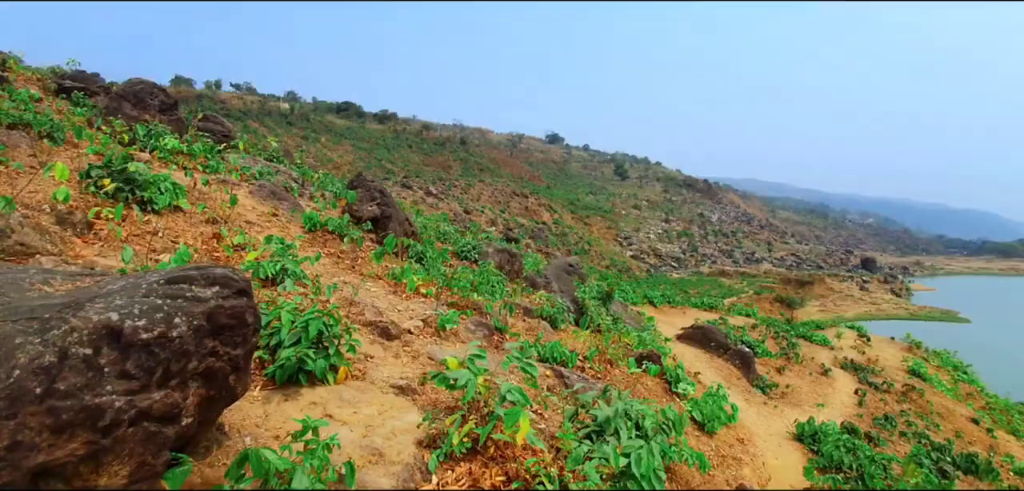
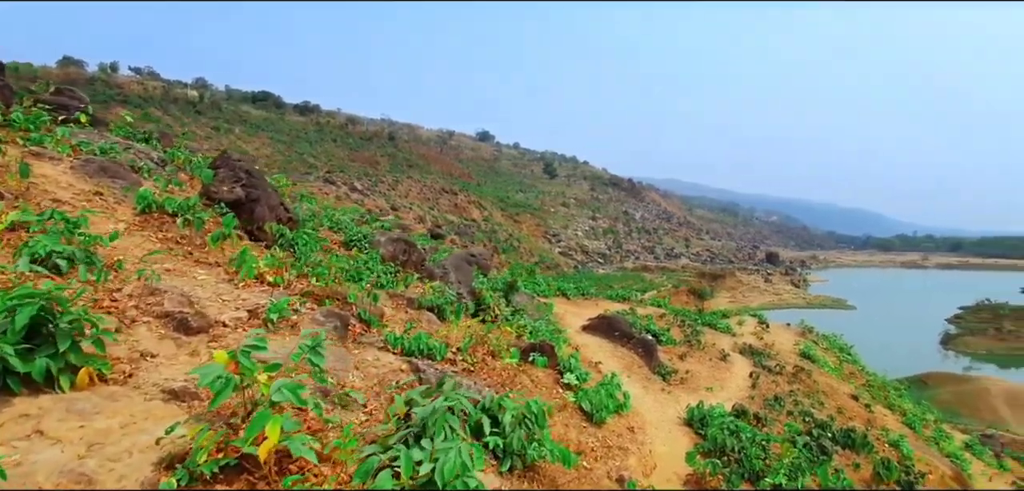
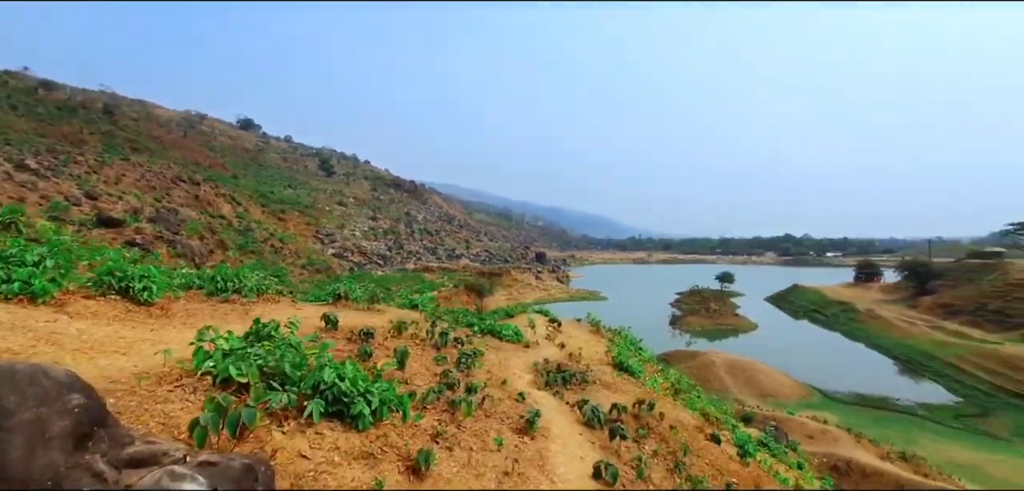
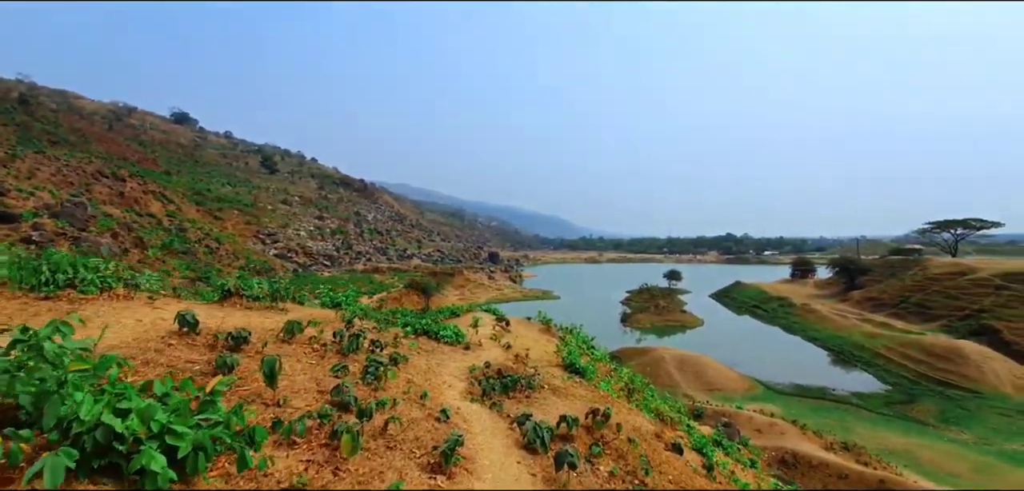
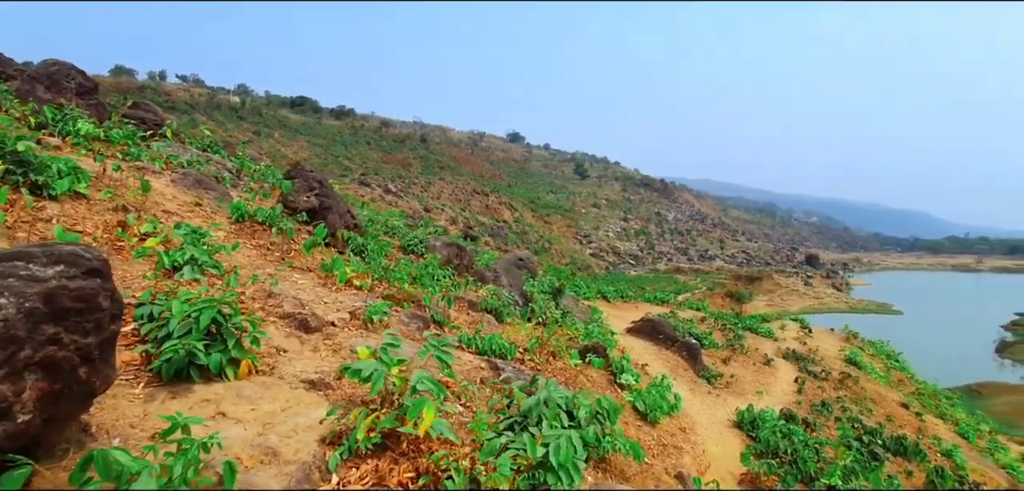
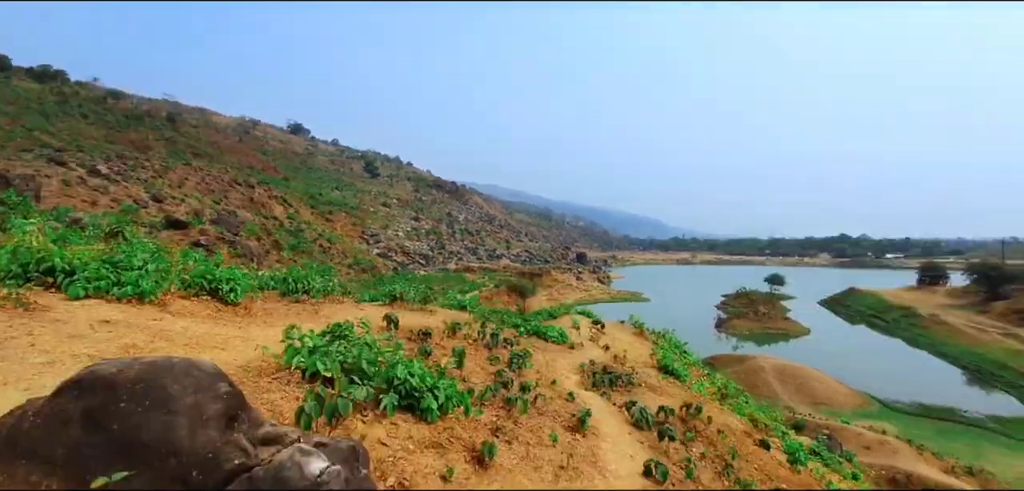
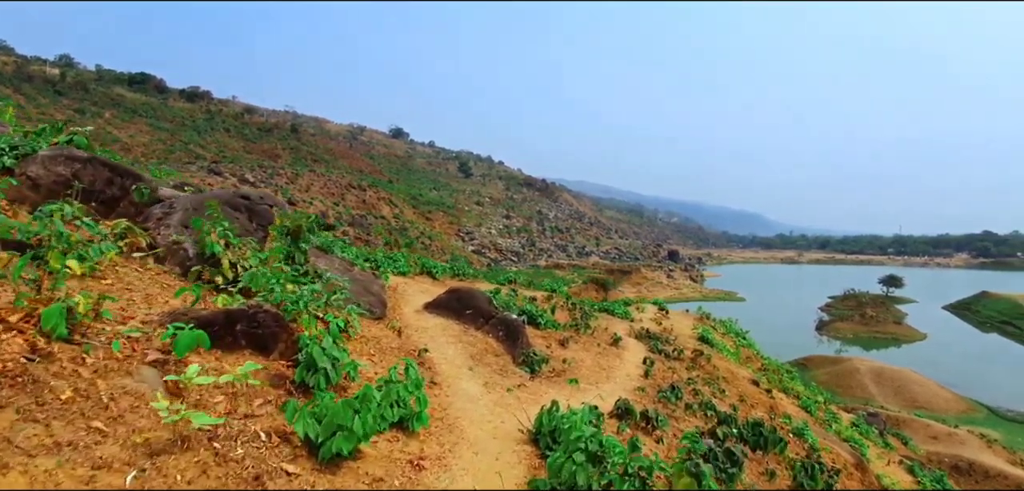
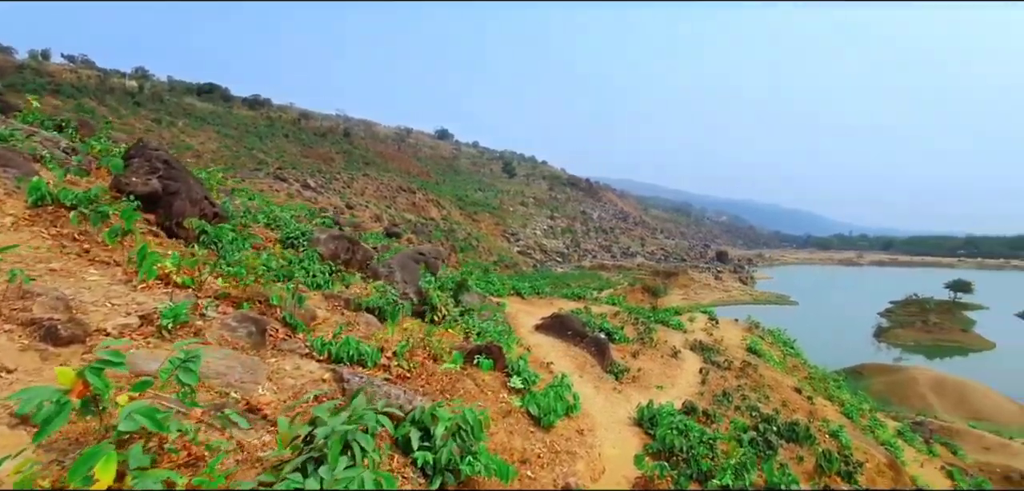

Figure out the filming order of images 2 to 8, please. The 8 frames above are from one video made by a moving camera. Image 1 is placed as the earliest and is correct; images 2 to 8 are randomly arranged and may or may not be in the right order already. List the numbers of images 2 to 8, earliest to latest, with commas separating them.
5, 2, 8, 7, 6, 3, 4
